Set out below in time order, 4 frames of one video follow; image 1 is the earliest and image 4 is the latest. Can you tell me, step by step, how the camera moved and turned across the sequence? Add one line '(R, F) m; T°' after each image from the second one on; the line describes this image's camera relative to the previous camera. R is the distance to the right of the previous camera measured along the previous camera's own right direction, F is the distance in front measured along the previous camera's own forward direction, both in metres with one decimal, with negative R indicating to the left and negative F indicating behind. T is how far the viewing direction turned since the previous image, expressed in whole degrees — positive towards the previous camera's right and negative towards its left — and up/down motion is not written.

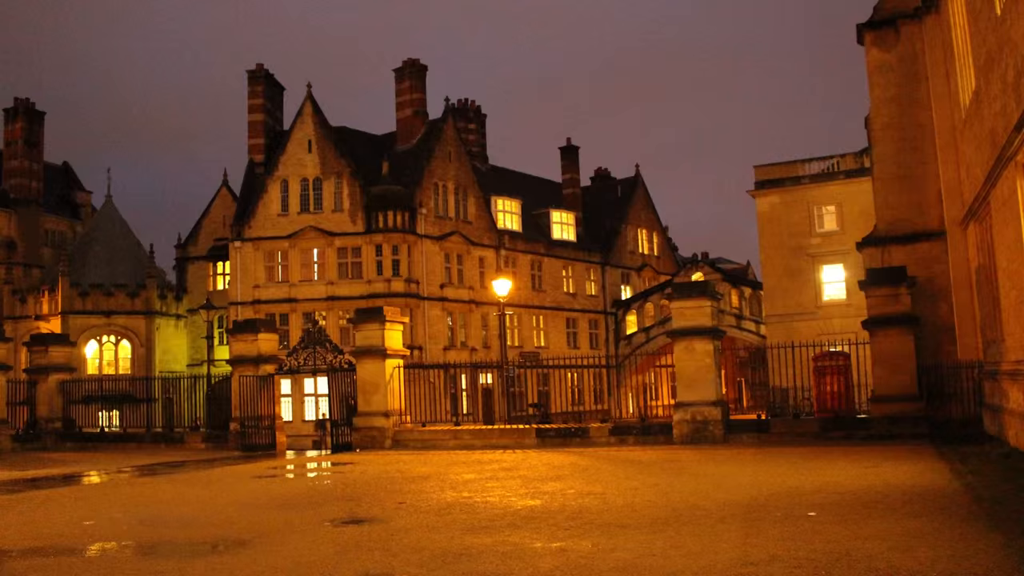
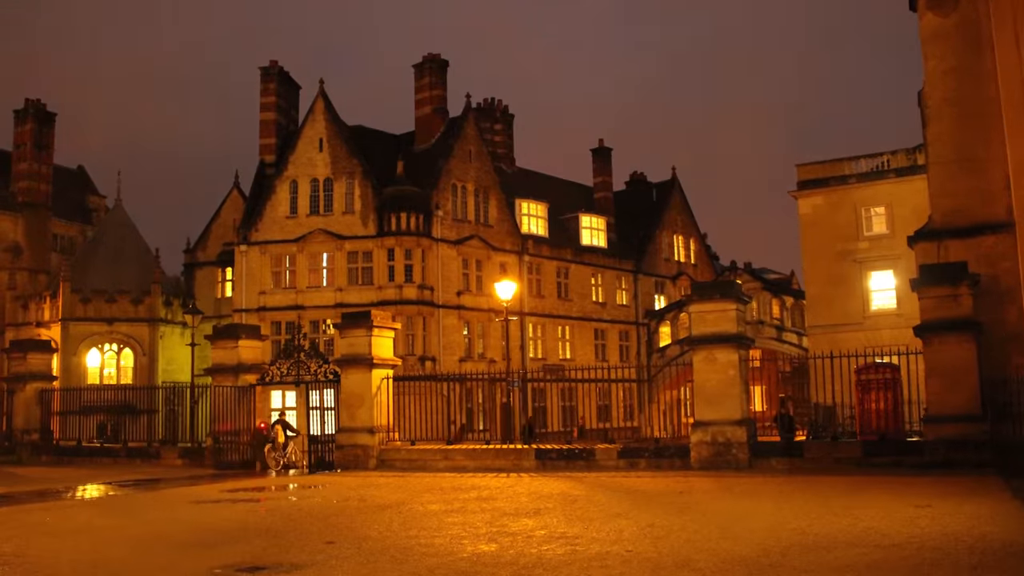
(+0.9, +2.6) m; -3°
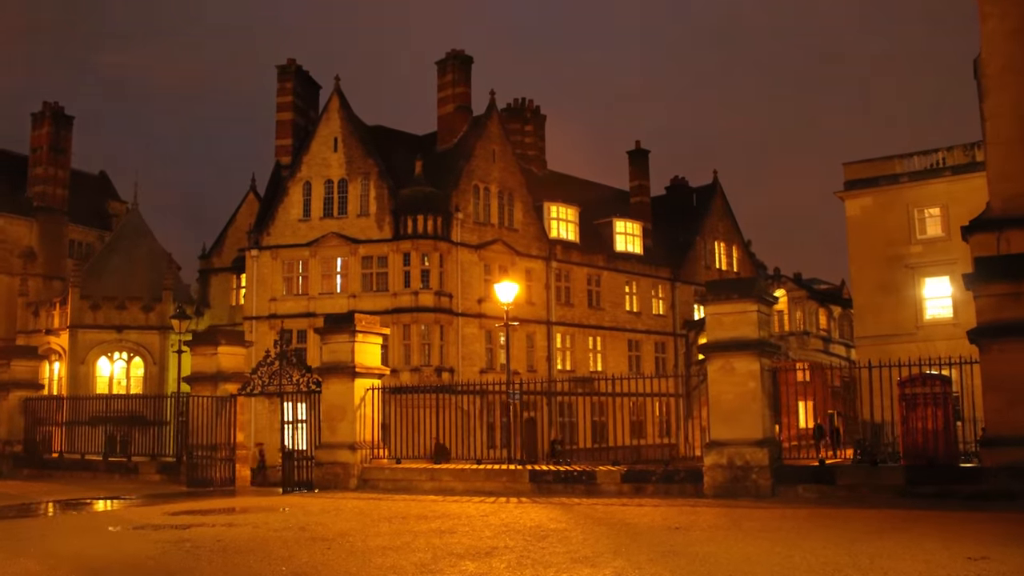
(+1.0, +2.2) m; -3°
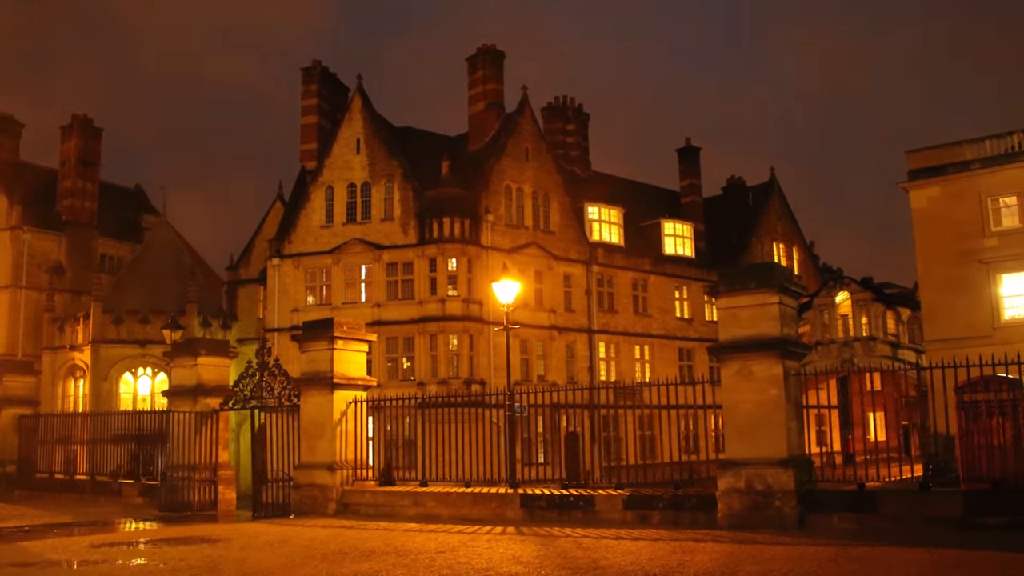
(+1.3, +2.3) m; -4°
